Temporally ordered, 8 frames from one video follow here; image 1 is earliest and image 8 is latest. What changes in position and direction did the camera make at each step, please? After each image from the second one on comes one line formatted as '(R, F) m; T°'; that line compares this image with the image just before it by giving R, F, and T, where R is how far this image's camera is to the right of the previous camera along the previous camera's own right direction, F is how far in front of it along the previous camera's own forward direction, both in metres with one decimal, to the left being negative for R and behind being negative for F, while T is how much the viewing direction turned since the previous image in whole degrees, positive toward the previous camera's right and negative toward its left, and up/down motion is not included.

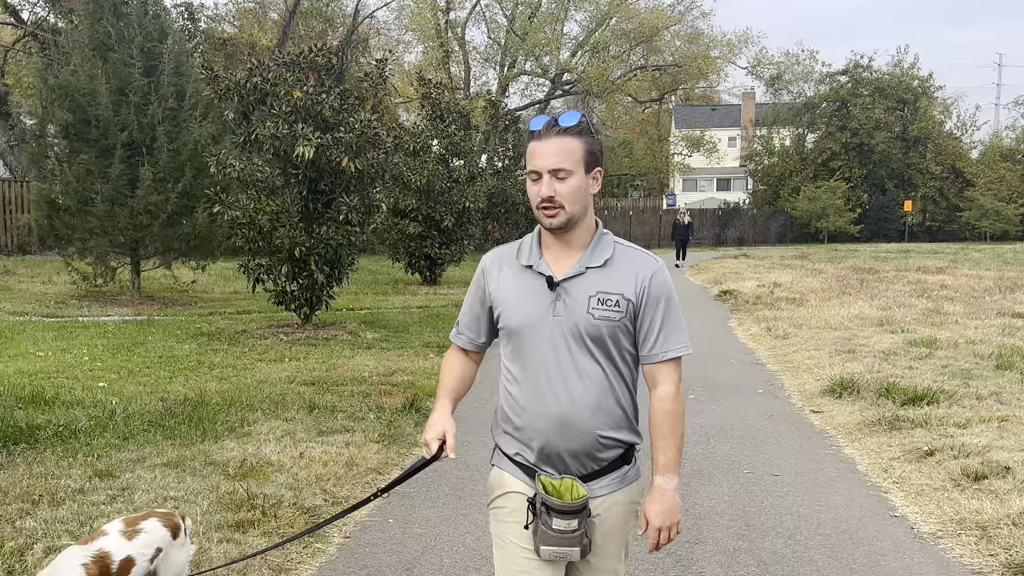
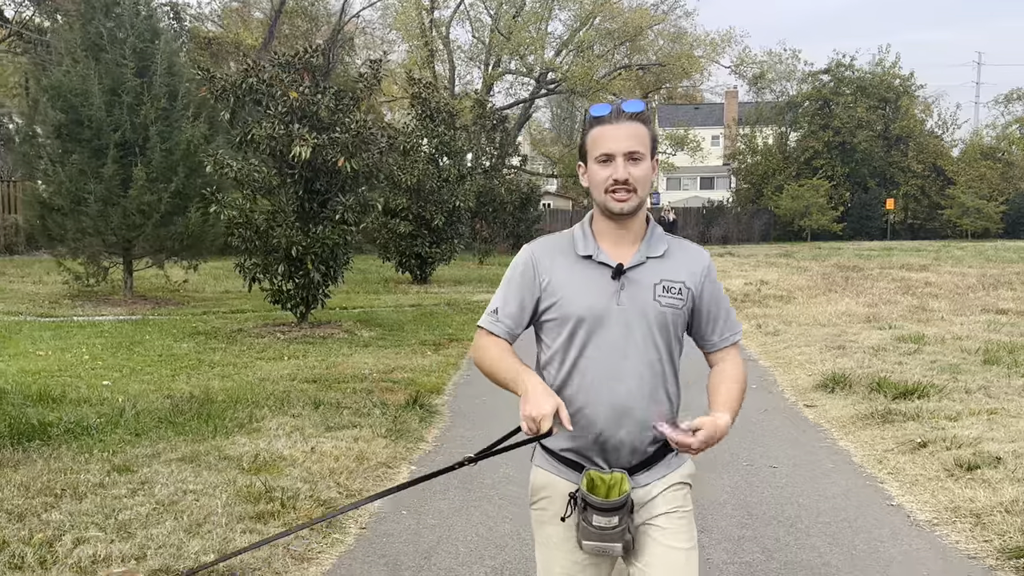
(-0.1, -0.1) m; +1°
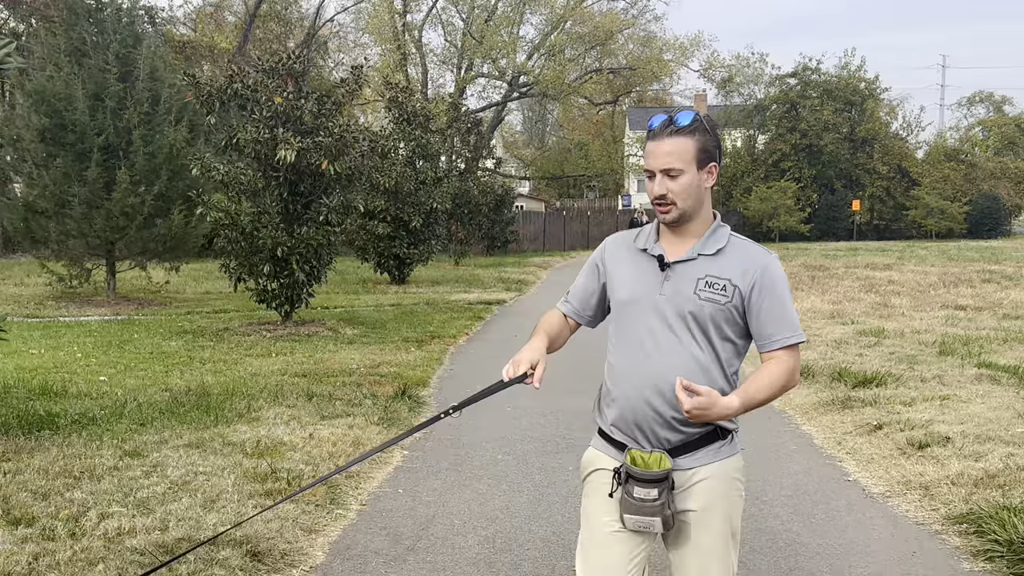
(-0.1, -0.4) m; +2°
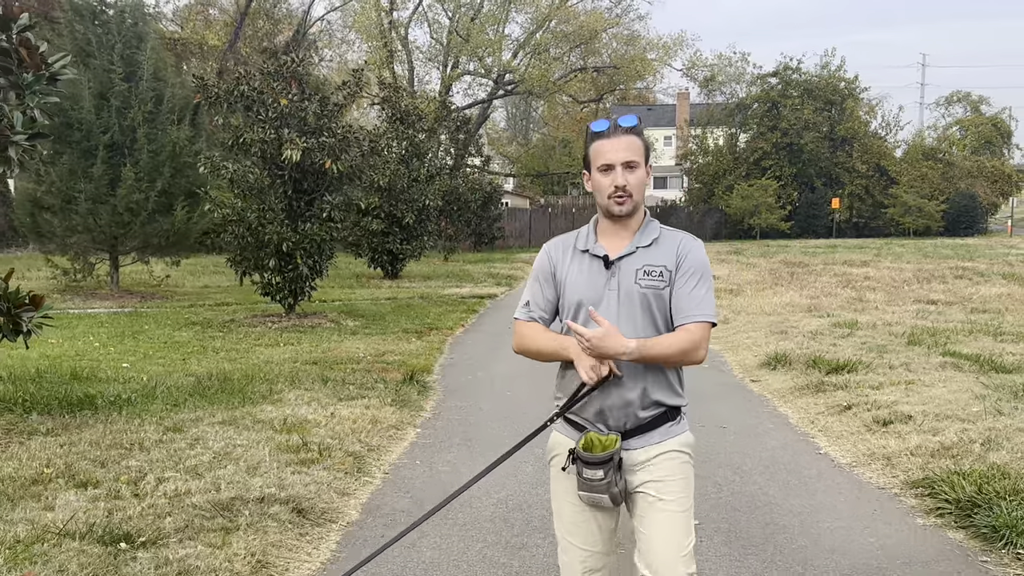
(-0.1, -0.6) m; +1°
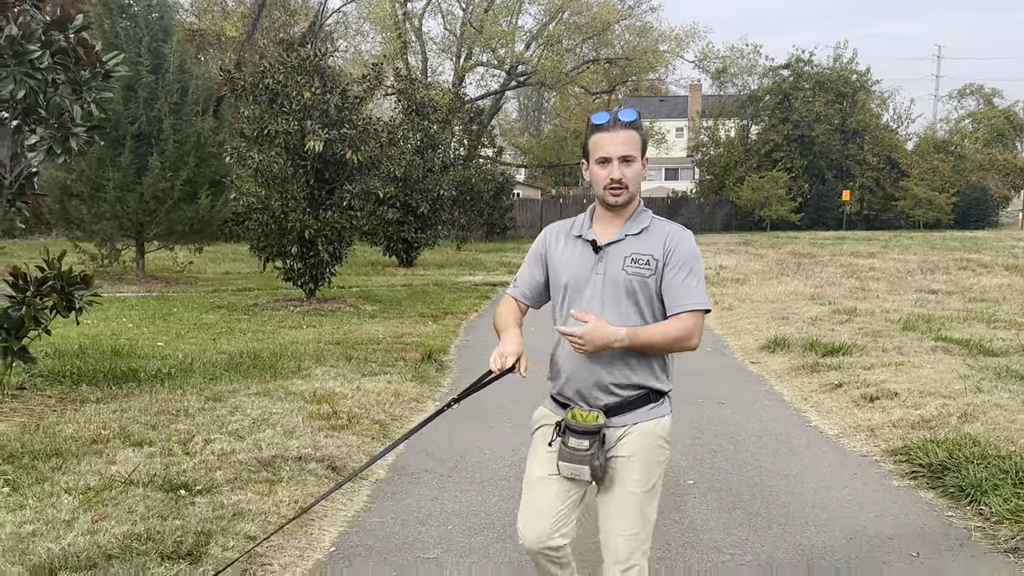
(0.0, -0.5) m; -1°
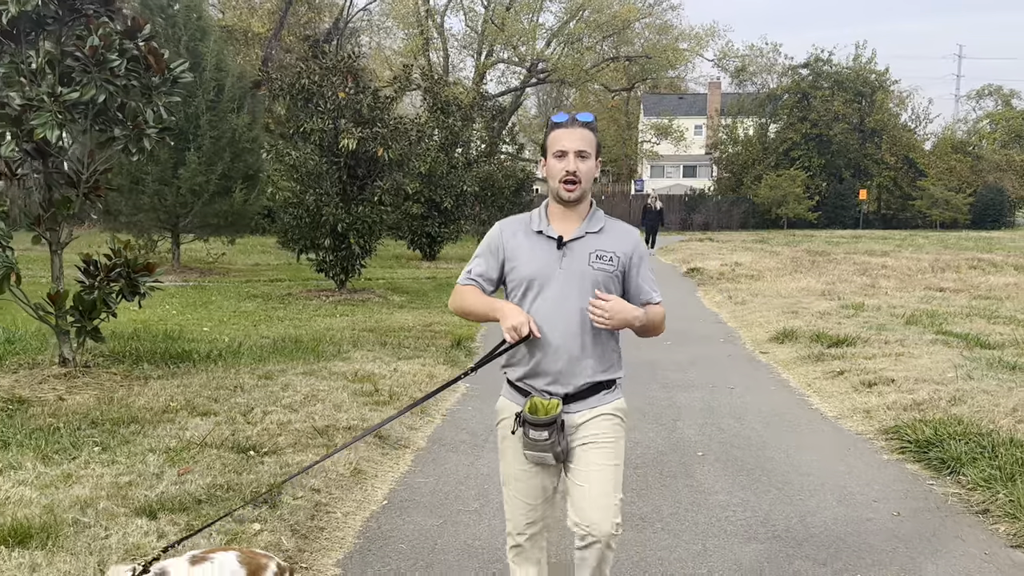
(-0.1, -0.6) m; -1°
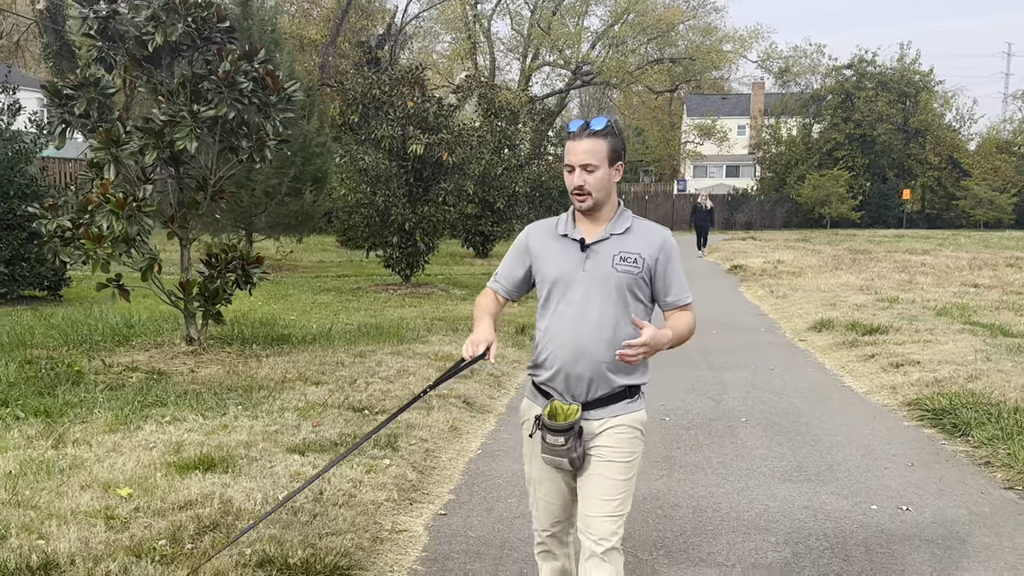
(-0.2, -1.0) m; -2°
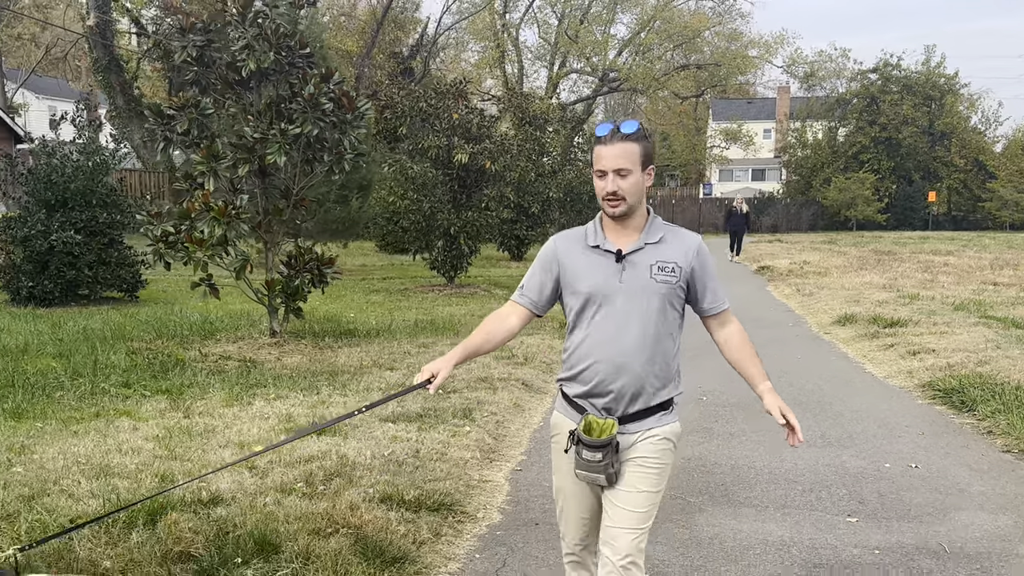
(-0.2, -0.9) m; -1°
